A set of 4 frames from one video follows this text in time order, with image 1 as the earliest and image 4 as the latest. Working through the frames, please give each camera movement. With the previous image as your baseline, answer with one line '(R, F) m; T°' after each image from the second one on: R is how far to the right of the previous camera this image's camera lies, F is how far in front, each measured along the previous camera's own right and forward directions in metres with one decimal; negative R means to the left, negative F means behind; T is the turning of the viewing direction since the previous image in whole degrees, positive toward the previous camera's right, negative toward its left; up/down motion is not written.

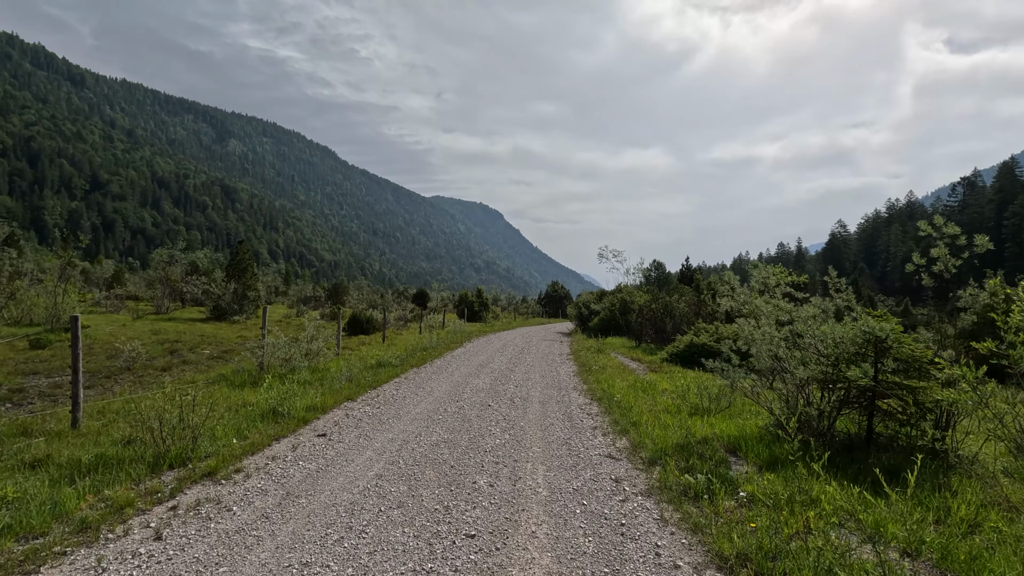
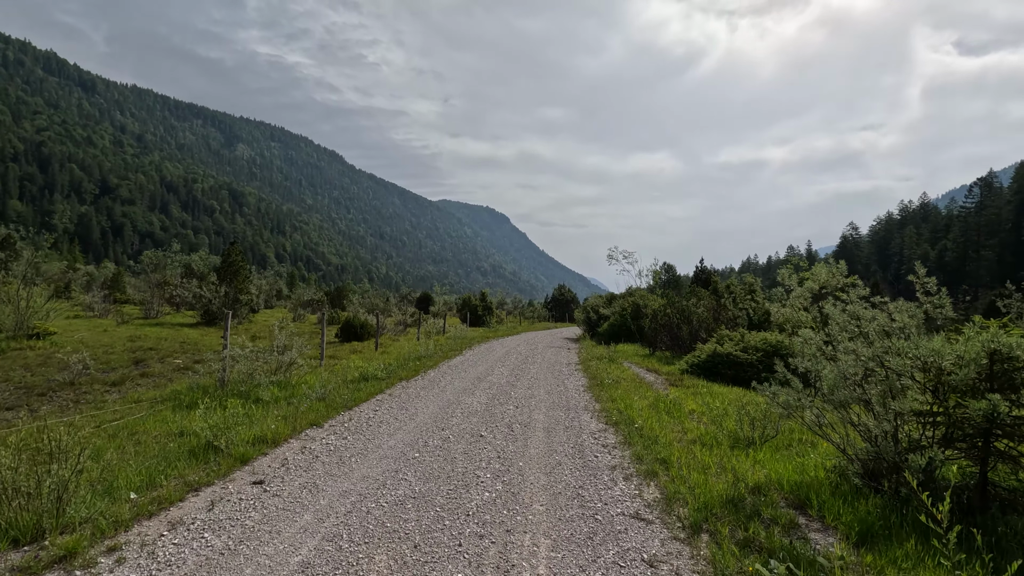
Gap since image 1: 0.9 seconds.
(+0.1, +1.8) m; -1°
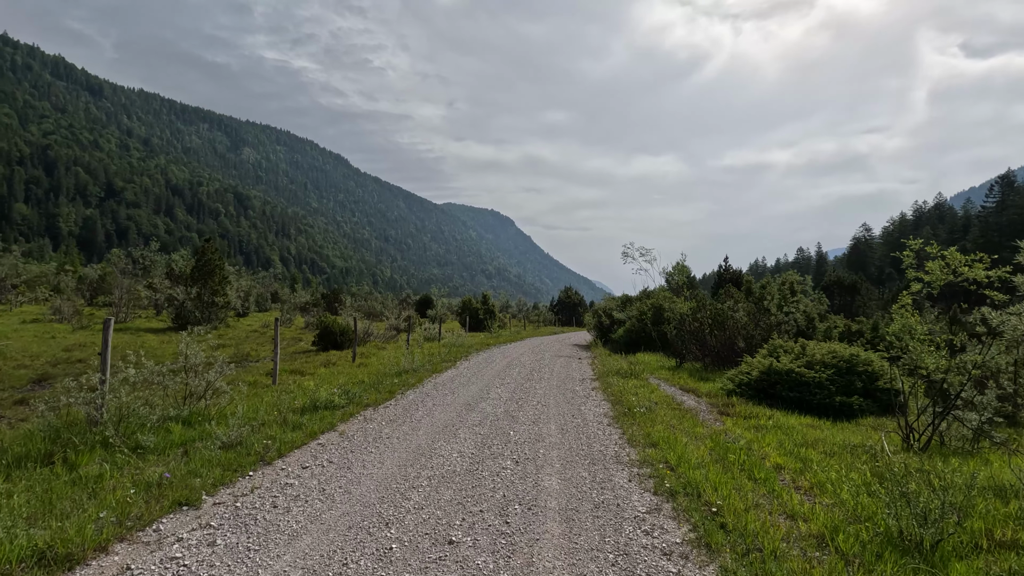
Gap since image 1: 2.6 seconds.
(+0.1, +3.3) m; -1°
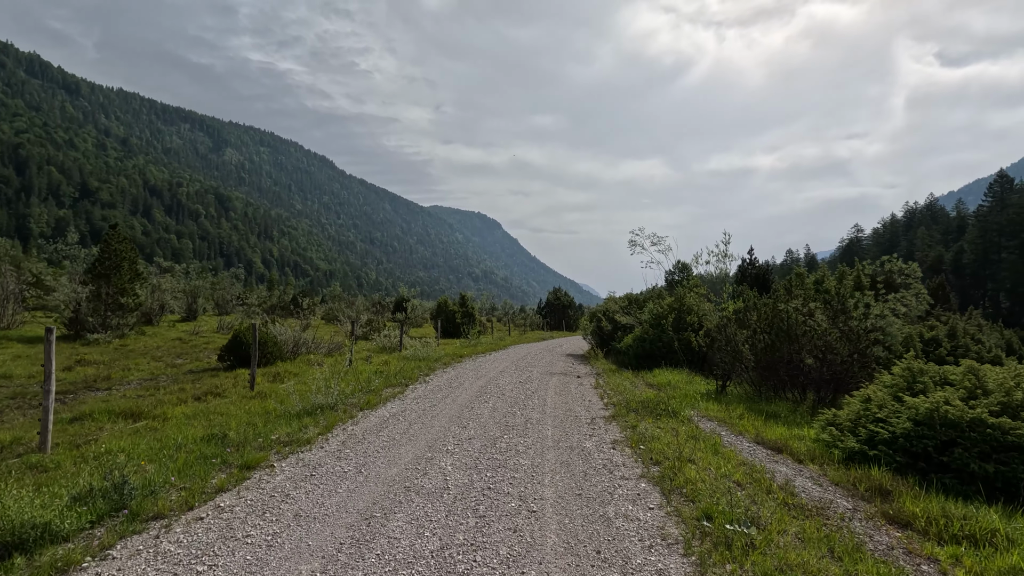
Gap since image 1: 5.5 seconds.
(+0.3, +5.6) m; +1°
